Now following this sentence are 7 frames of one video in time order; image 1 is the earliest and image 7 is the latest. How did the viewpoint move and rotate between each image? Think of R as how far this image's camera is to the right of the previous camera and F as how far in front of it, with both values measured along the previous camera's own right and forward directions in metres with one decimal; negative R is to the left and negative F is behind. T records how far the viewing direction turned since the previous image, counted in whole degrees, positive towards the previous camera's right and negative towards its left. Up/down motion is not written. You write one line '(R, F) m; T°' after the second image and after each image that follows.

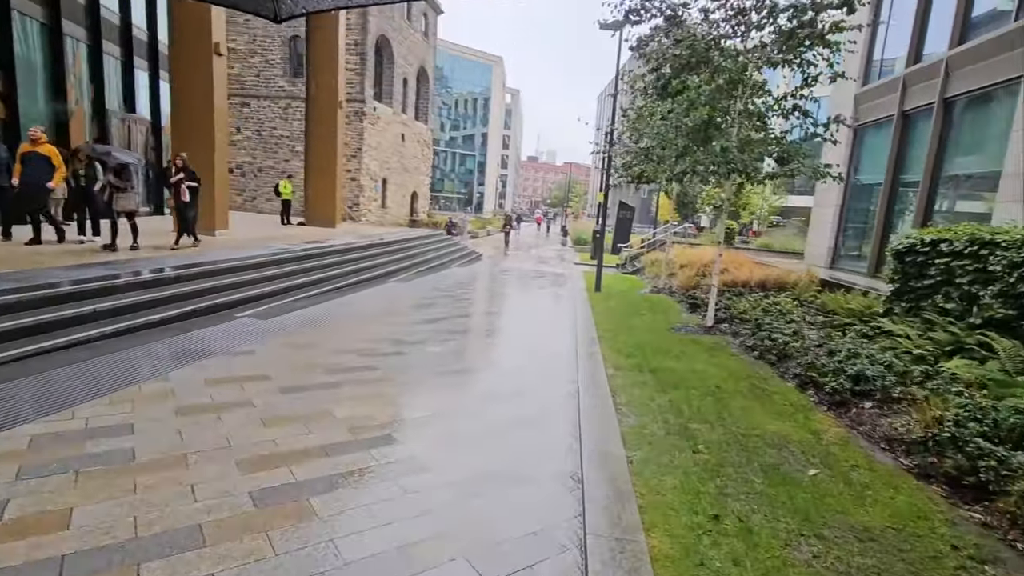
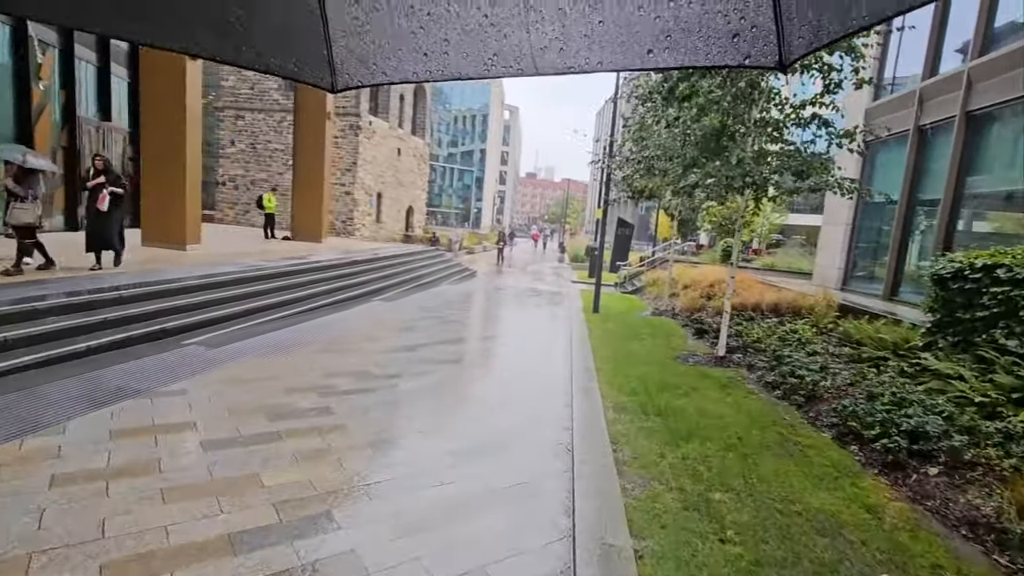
(+0.1, +0.8) m; 0°
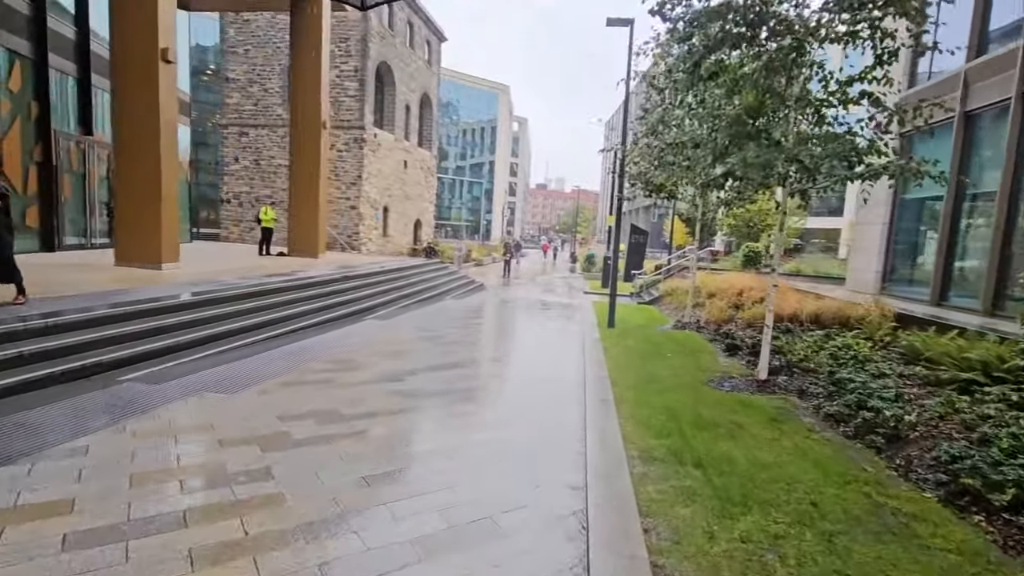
(+0.1, +1.1) m; -1°
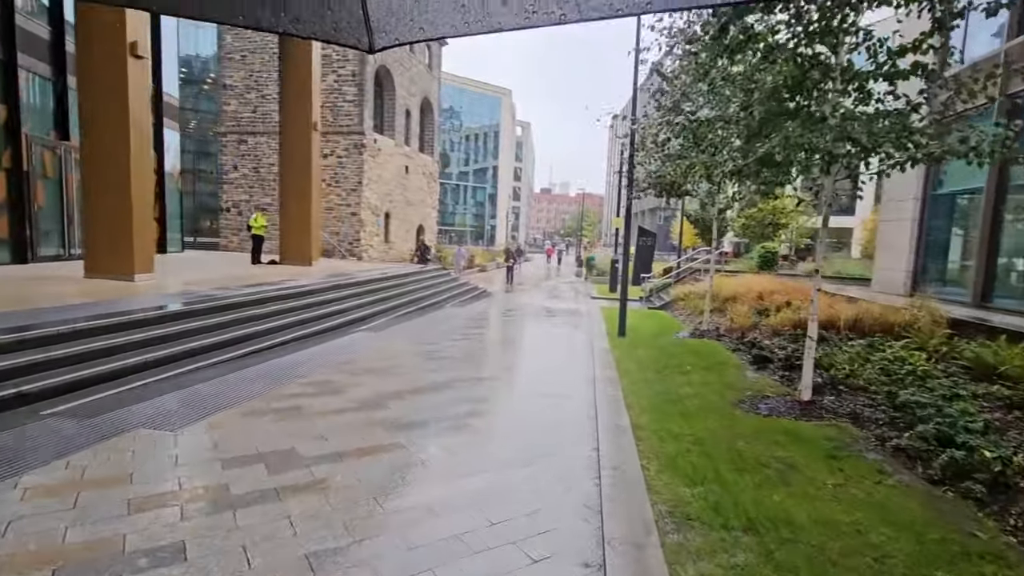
(+0.1, +0.9) m; -1°
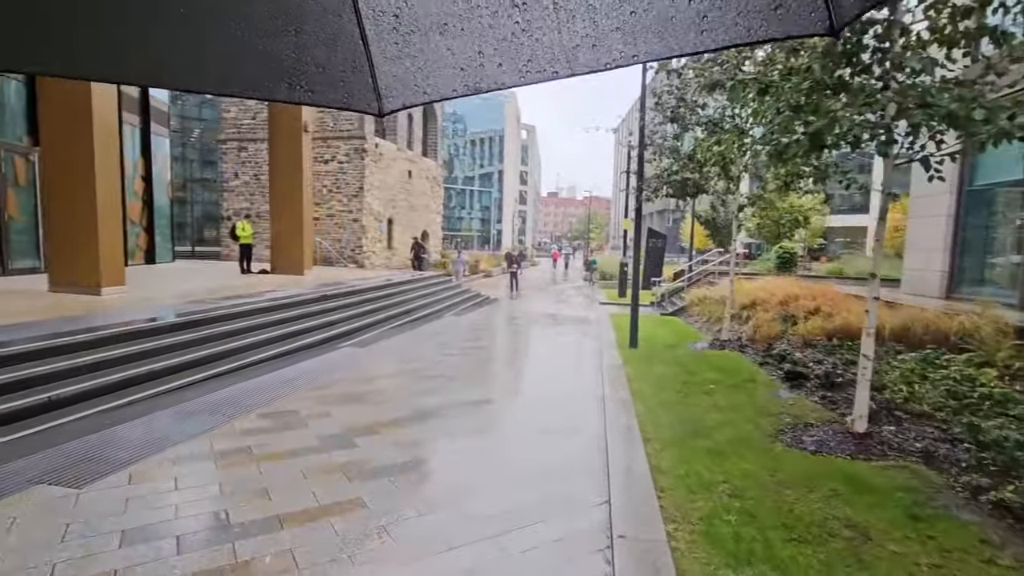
(+0.1, +0.8) m; -1°
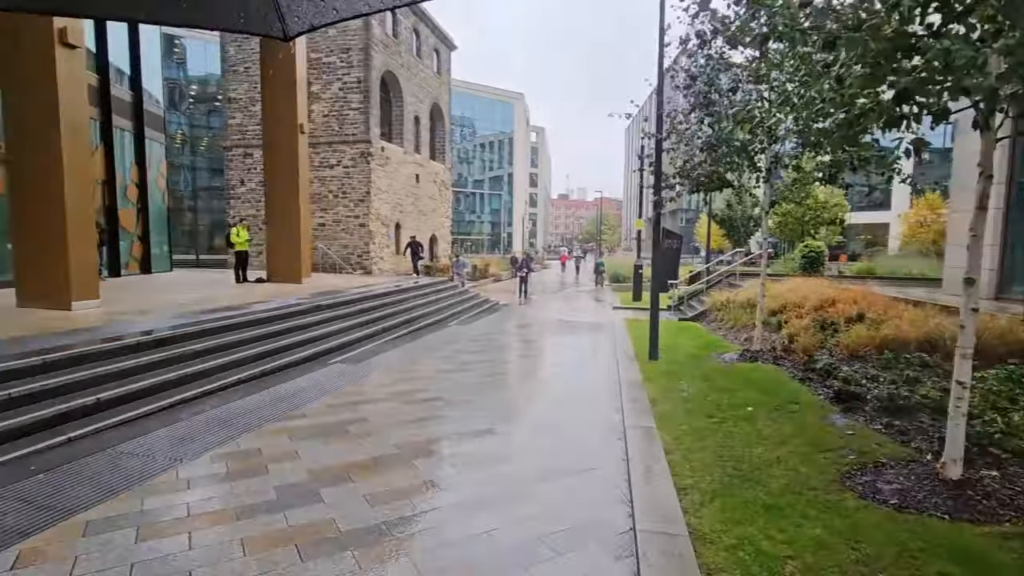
(+0.1, +0.8) m; -1°
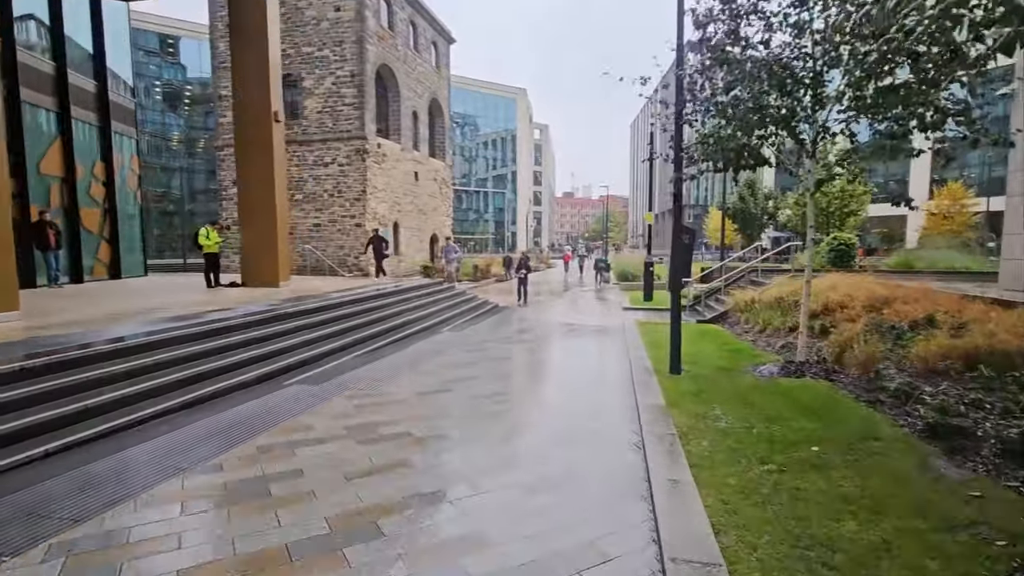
(+0.2, +1.3) m; -1°
